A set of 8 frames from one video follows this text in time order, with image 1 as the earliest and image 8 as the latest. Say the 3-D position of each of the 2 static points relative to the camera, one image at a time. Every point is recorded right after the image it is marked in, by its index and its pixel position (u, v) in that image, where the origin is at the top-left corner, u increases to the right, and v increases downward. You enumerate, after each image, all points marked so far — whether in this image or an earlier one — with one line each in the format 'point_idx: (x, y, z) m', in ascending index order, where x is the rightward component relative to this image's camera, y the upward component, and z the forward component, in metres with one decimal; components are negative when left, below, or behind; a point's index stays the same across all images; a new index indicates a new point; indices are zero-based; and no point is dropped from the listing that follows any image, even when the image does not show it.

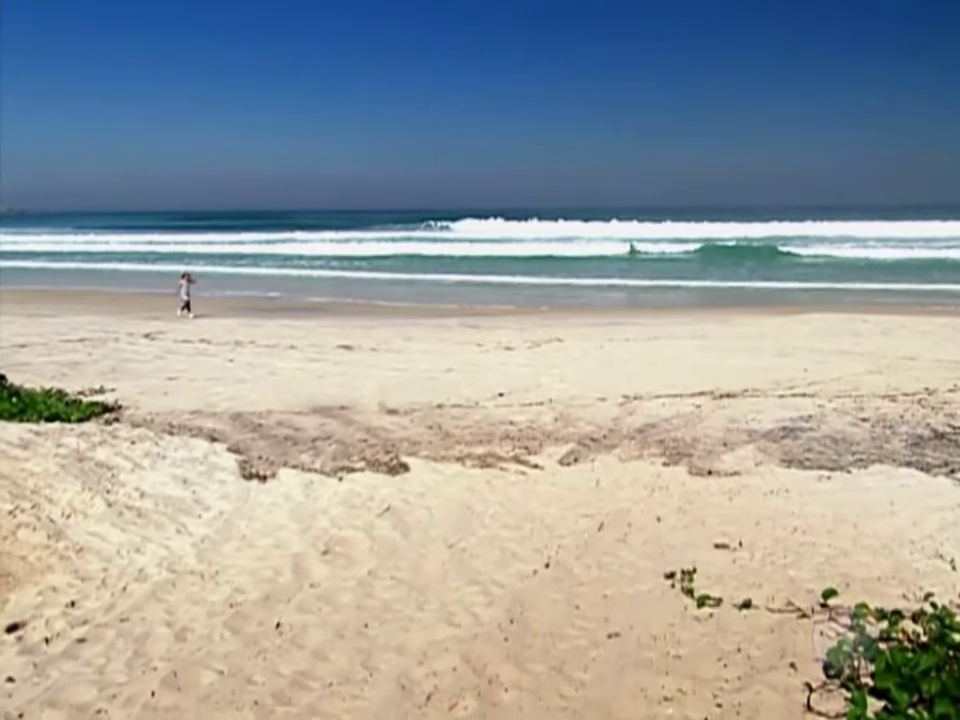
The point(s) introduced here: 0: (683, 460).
0: (+1.9, -1.0, +8.3) m
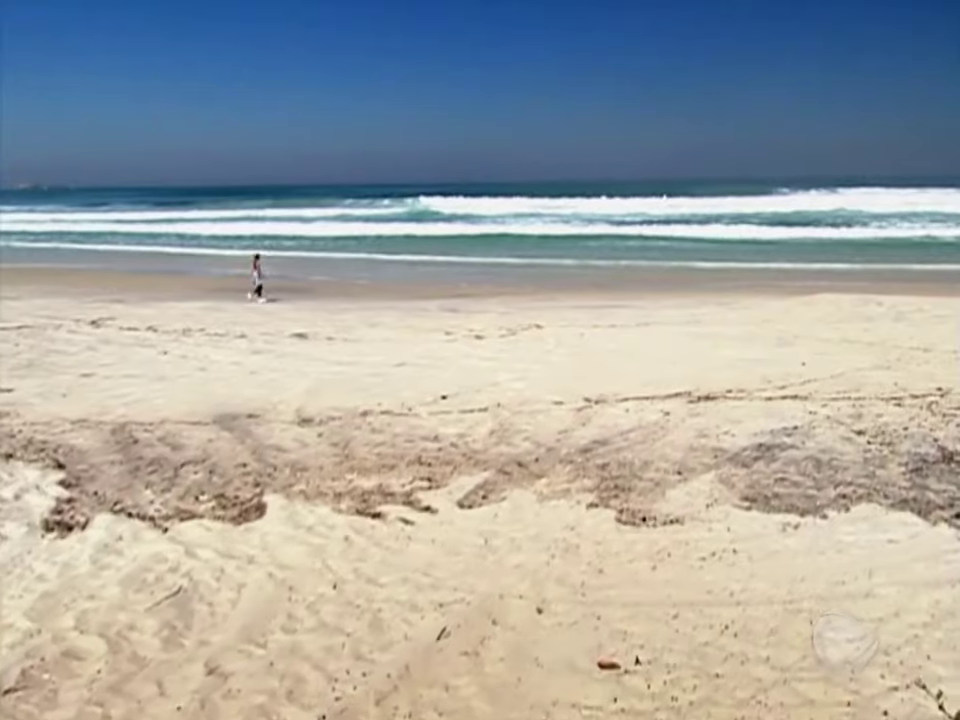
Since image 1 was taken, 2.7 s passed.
0: (+1.1, -1.1, +6.7) m
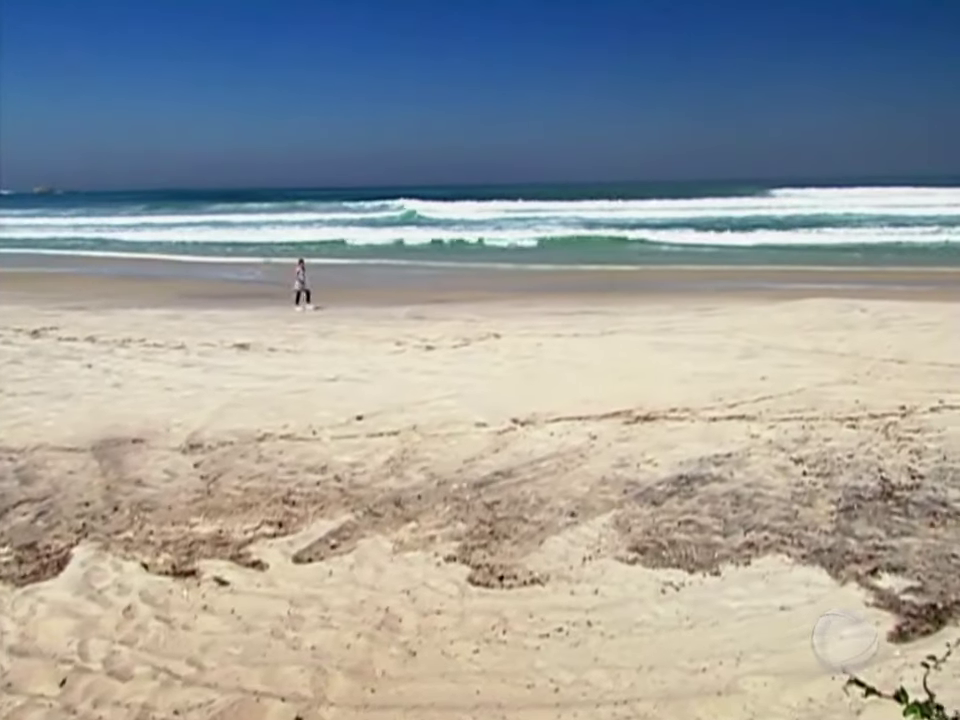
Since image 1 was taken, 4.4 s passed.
0: (0.0, -1.3, +5.8) m
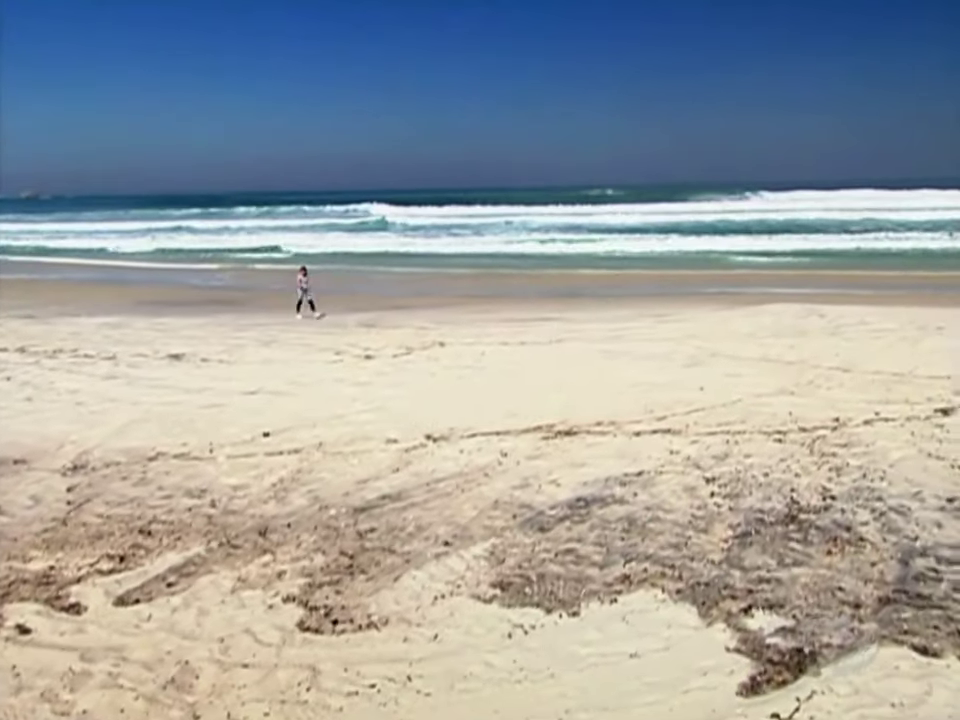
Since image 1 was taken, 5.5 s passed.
0: (-0.9, -1.4, +5.4) m
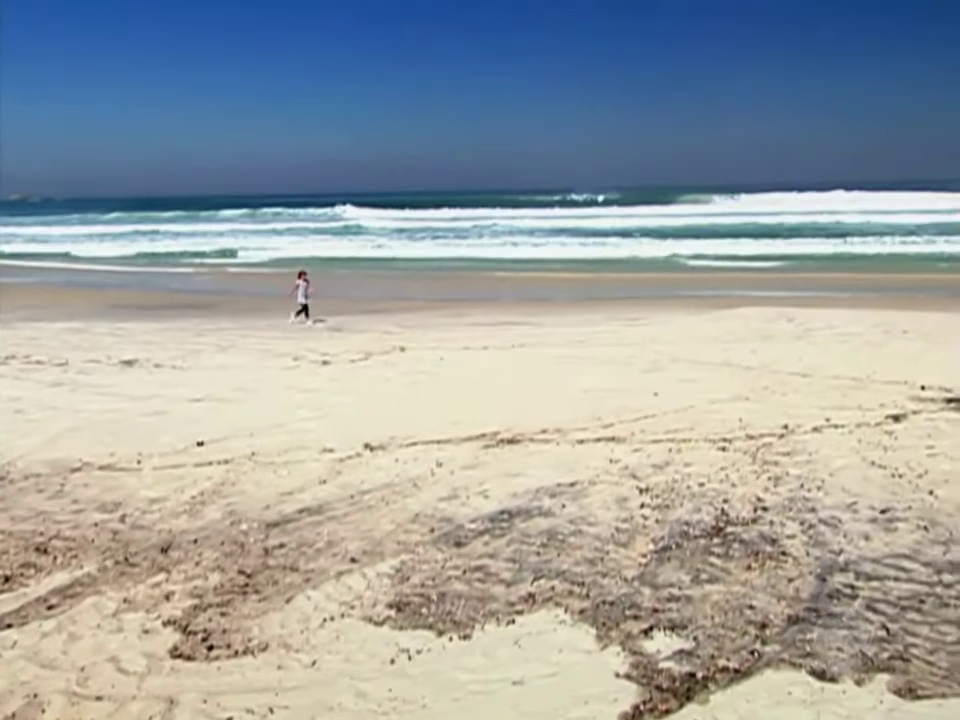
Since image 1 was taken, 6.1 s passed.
0: (-1.6, -1.5, +5.1) m
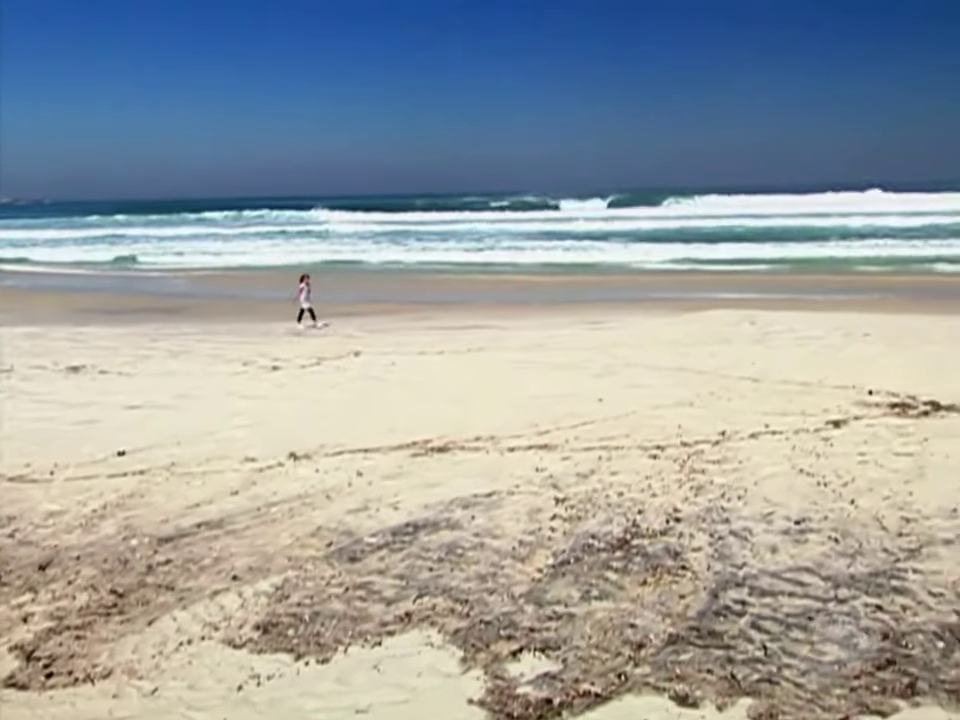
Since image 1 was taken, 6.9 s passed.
0: (-2.3, -1.6, +4.9) m
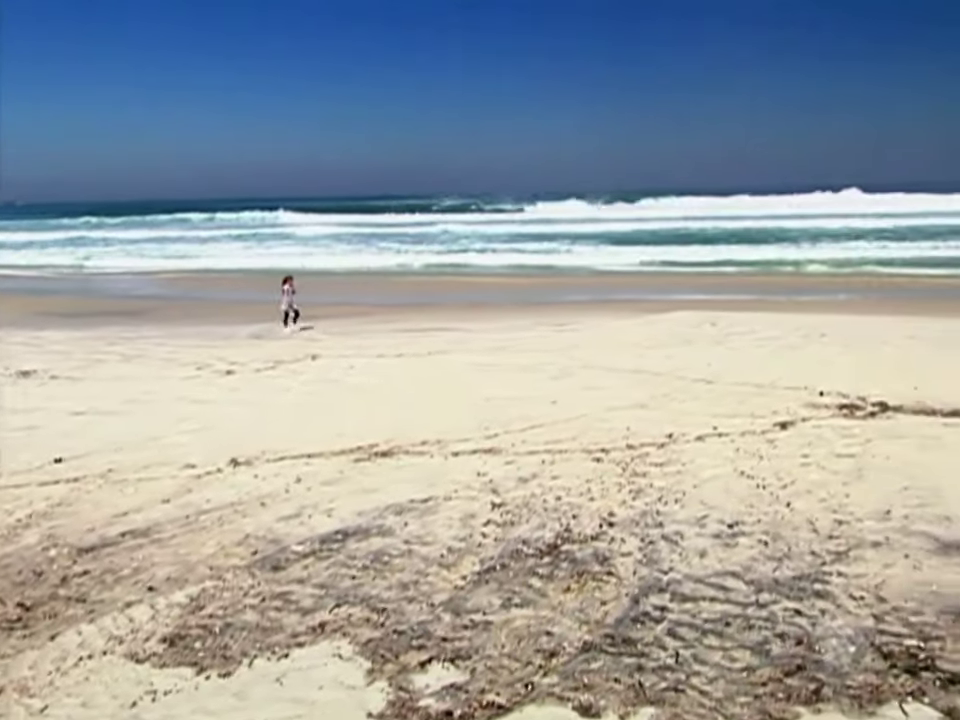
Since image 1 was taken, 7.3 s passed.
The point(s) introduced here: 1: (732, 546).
0: (-2.8, -1.6, +4.8) m
1: (+1.9, -1.4, +6.6) m
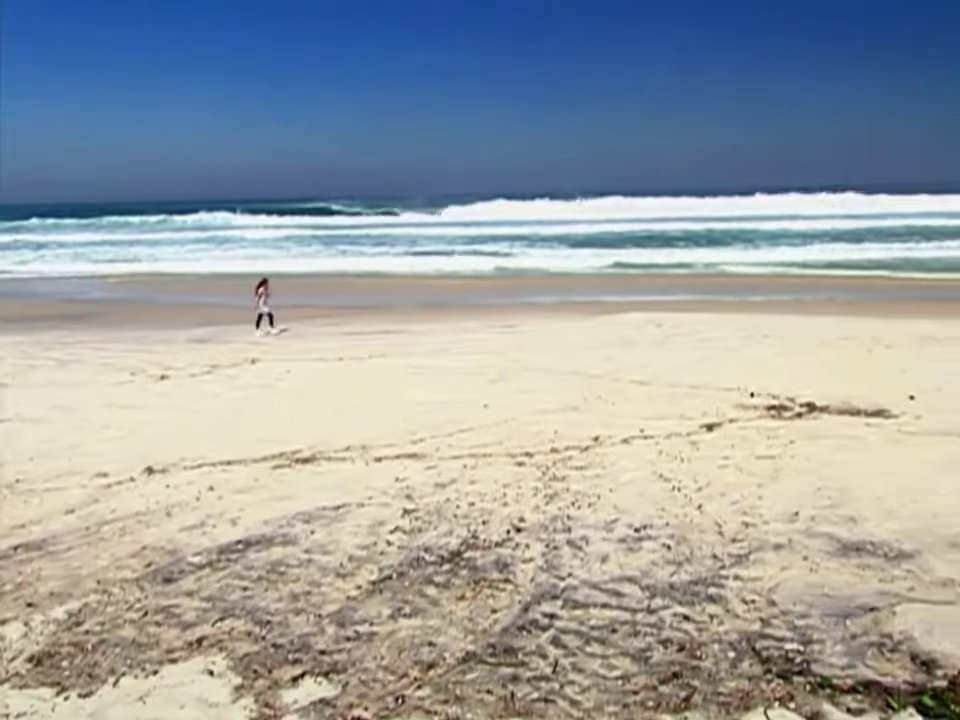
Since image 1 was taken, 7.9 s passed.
0: (-3.5, -1.7, +4.6) m
1: (+1.2, -1.5, +6.6) m
